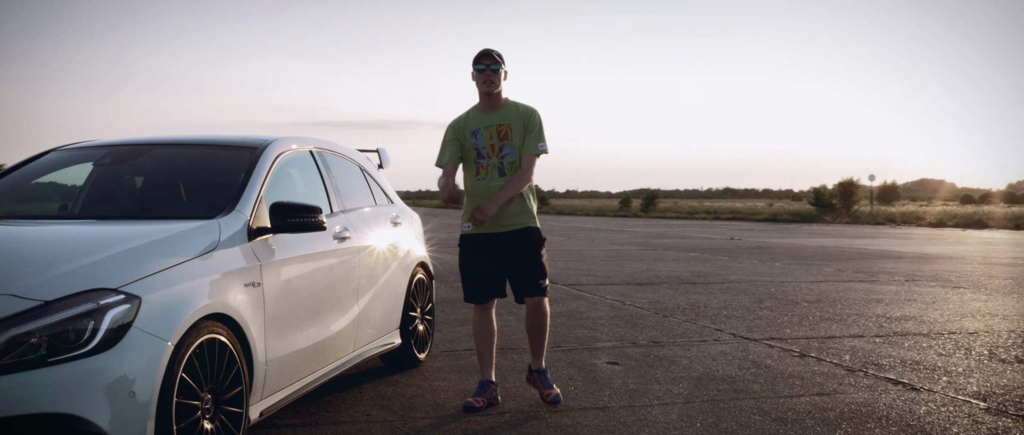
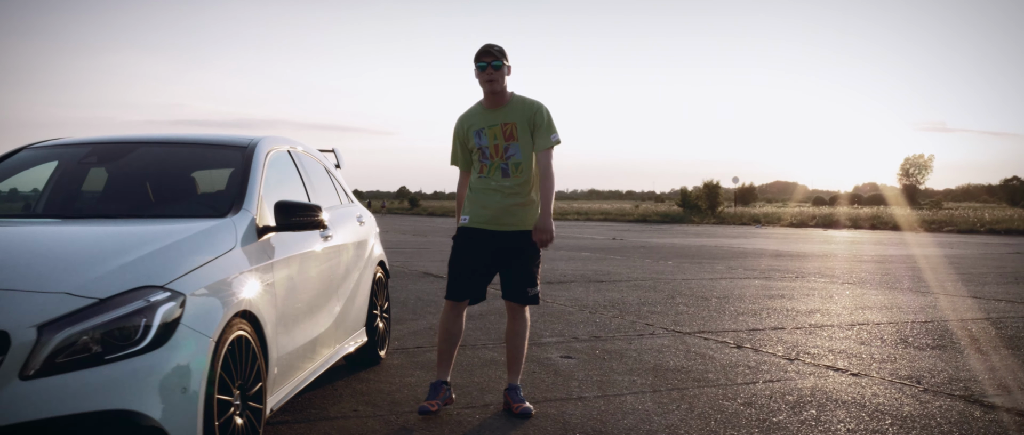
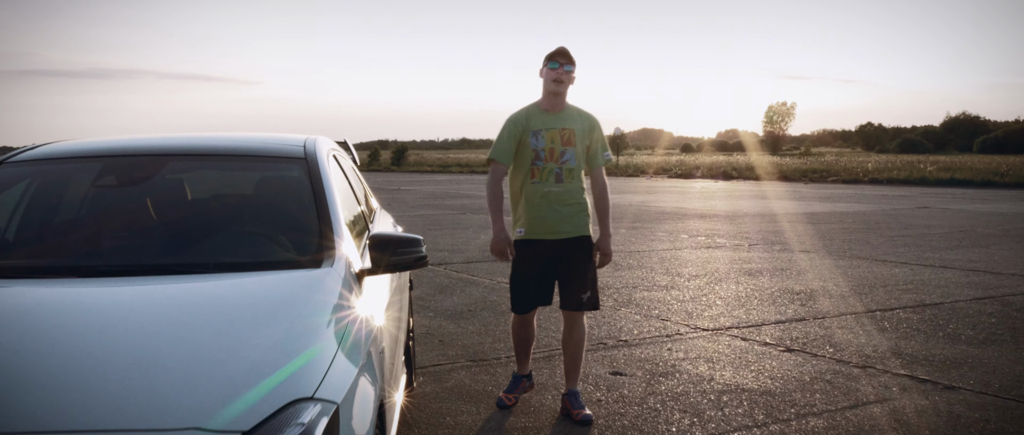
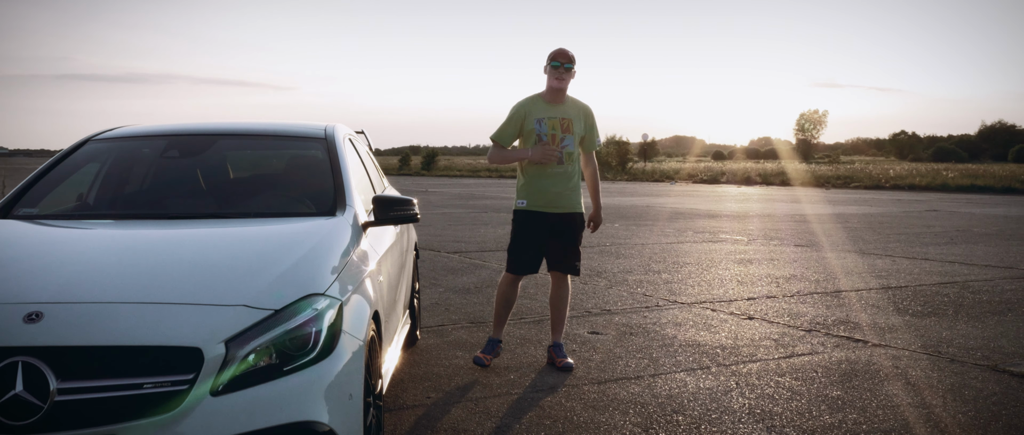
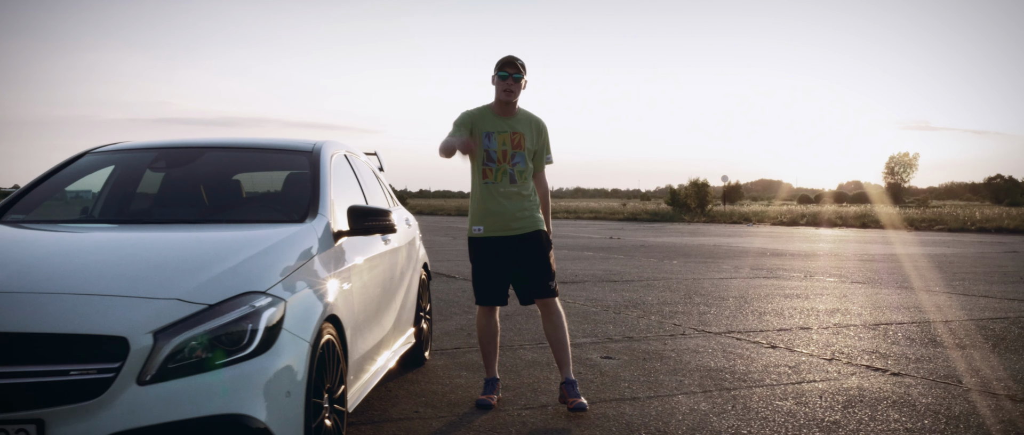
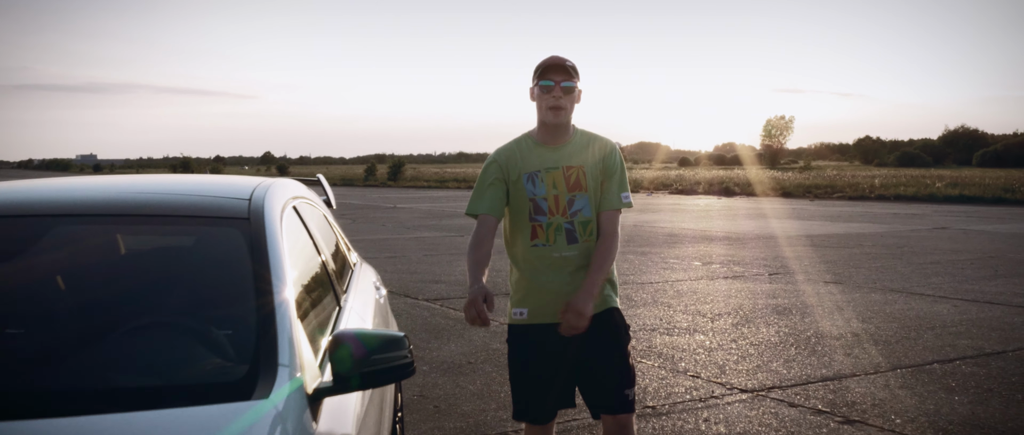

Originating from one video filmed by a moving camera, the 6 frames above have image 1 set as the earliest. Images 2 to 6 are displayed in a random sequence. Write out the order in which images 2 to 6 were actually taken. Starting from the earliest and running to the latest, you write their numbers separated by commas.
2, 5, 4, 3, 6
